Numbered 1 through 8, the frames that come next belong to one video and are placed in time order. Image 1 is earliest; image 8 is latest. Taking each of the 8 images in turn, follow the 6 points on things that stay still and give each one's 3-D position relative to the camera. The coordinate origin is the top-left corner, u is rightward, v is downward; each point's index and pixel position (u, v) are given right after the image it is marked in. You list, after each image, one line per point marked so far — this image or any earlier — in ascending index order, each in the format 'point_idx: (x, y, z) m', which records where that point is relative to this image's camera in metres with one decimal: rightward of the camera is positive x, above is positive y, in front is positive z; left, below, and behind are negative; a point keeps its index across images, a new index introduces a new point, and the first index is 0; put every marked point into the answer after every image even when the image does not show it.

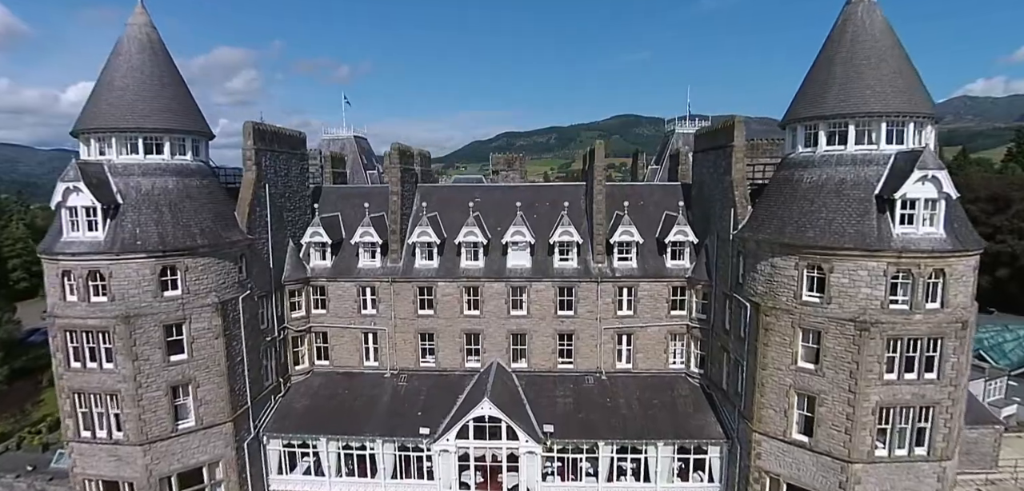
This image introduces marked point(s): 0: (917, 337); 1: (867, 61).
0: (+13.4, -3.1, +19.0) m
1: (+12.3, +6.5, +19.9) m
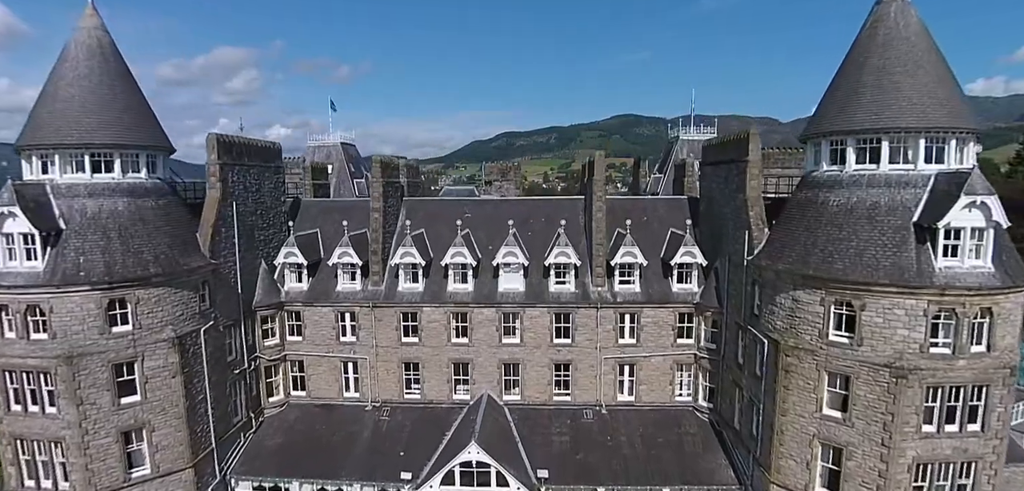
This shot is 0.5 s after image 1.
0: (+13.1, -4.1, +16.7) m
1: (+11.9, +5.5, +17.5) m
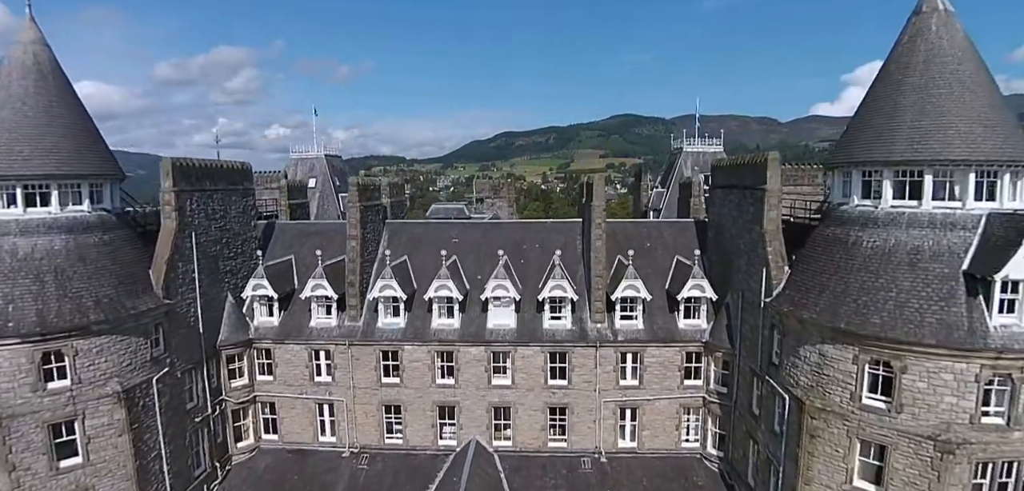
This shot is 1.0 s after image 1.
0: (+12.7, -5.4, +14.4) m
1: (+11.5, +4.1, +15.2) m
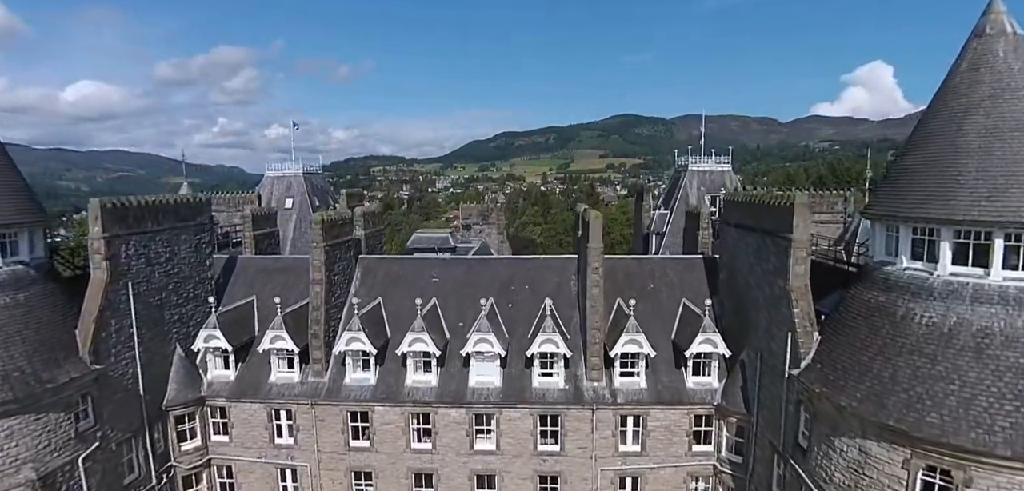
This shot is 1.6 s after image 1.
0: (+12.1, -7.1, +11.6) m
1: (+10.9, +2.4, +12.4) m
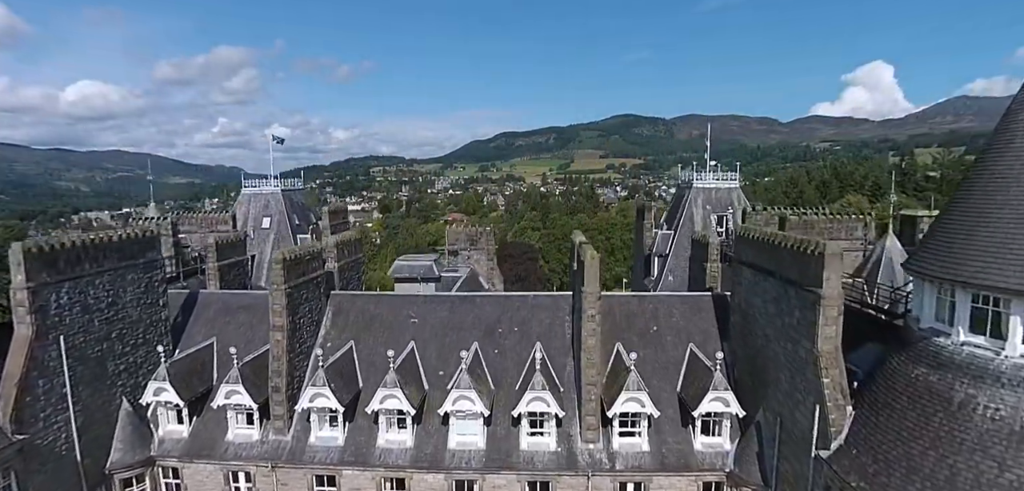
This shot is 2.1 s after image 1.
0: (+11.6, -8.5, +9.2) m
1: (+10.5, +1.0, +10.0) m
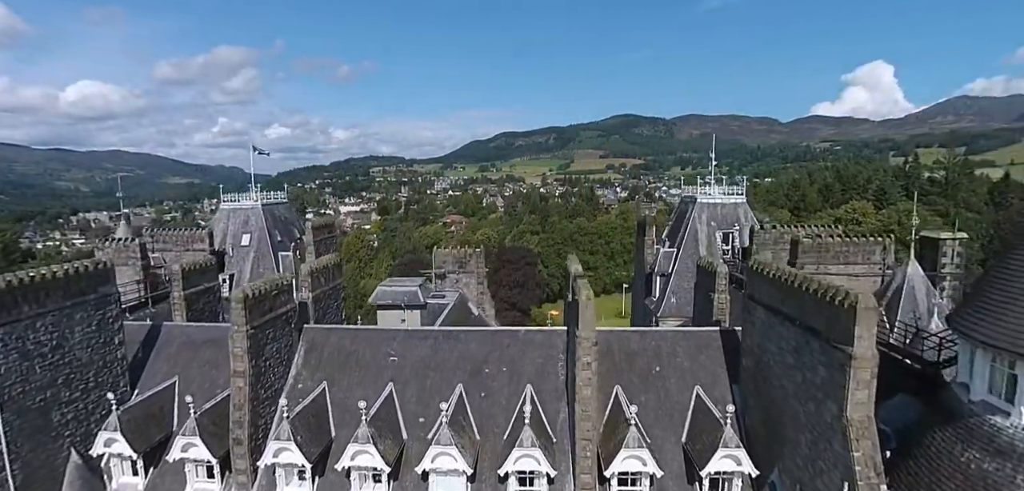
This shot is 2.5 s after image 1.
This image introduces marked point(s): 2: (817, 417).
0: (+11.3, -9.6, +7.3) m
1: (+10.1, -0.1, +8.2) m
2: (+7.1, -4.0, +13.4) m
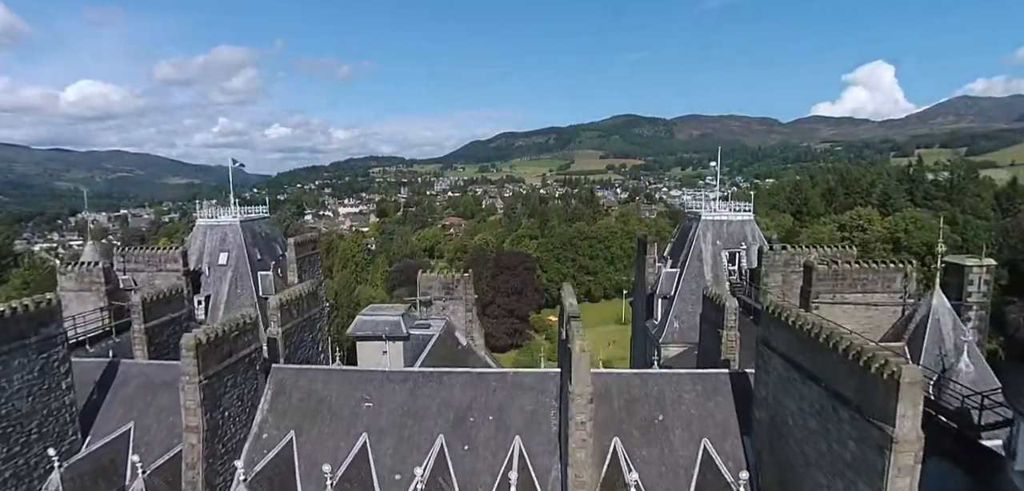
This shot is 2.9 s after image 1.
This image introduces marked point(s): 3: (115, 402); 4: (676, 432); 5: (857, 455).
0: (+10.9, -10.6, +5.4) m
1: (+9.7, -1.1, +6.3) m
2: (+6.7, -5.1, +11.5) m
3: (-13.4, -5.2, +19.3) m
4: (+4.8, -5.5, +16.9) m
5: (+6.7, -4.1, +11.1) m
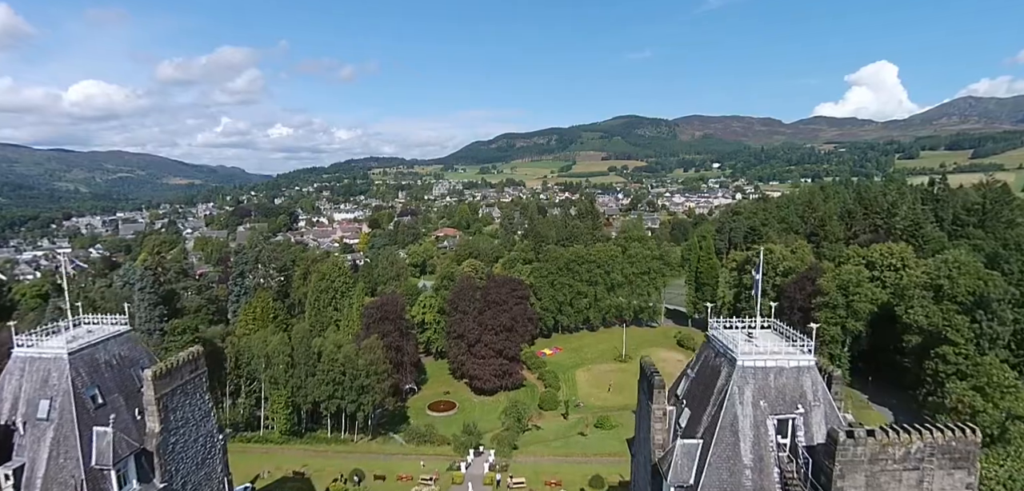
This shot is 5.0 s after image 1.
0: (+8.6, -16.3, -4.5) m
1: (+7.5, -6.8, -3.7) m
2: (+4.5, -10.8, +1.6) m
3: (-15.6, -10.9, +9.4) m
4: (+2.7, -11.2, +7.0) m
5: (+4.5, -9.8, +1.2) m
